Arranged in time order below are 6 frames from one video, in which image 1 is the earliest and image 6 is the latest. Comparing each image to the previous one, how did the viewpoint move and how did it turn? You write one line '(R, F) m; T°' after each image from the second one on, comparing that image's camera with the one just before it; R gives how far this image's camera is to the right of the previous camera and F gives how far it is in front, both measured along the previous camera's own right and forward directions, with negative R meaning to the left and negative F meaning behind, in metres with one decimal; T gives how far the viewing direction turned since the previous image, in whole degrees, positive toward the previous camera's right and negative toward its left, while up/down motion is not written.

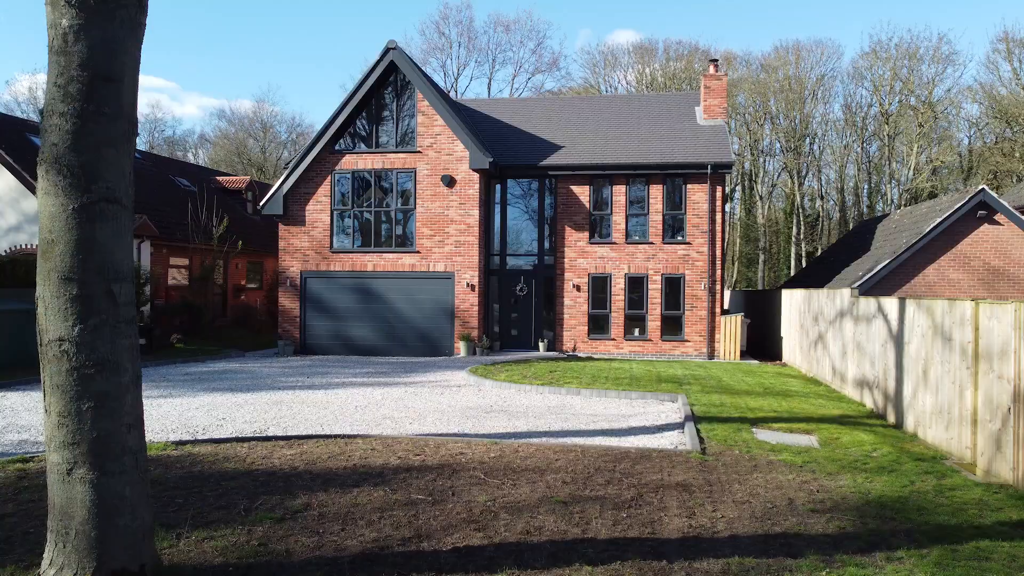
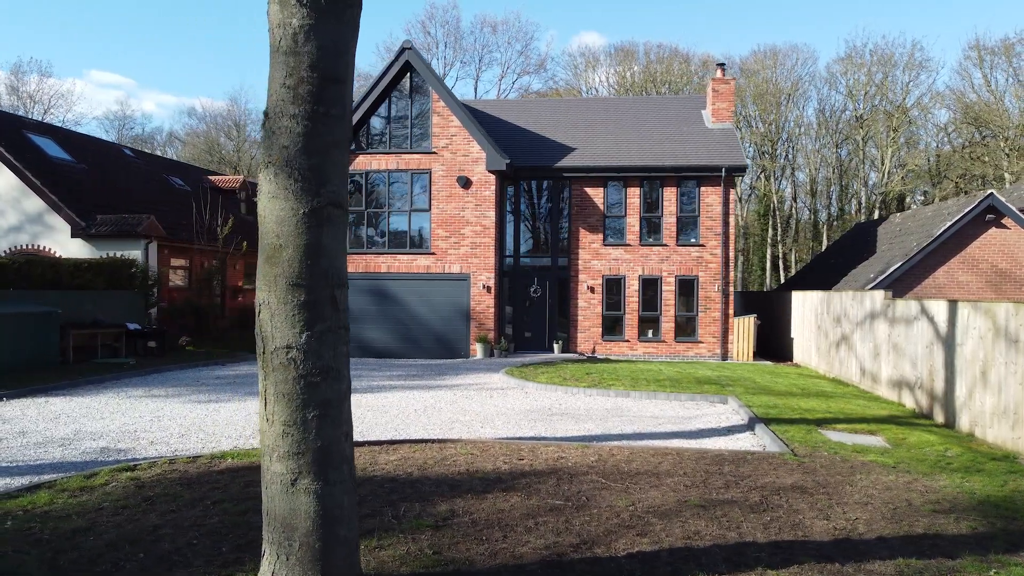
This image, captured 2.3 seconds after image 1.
(-1.2, 0.0) m; +2°
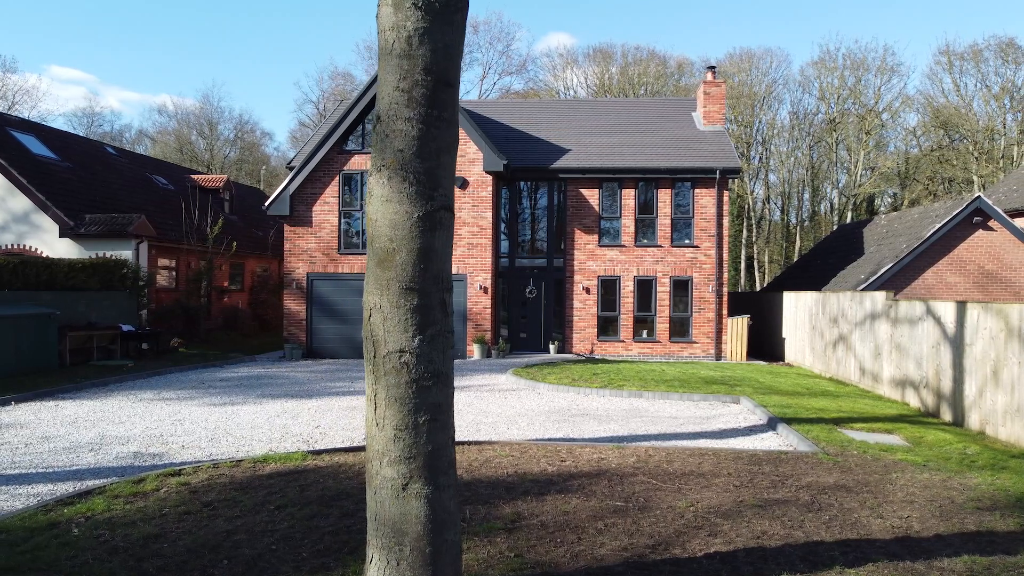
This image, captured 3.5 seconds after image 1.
(-0.7, 0.0) m; +2°
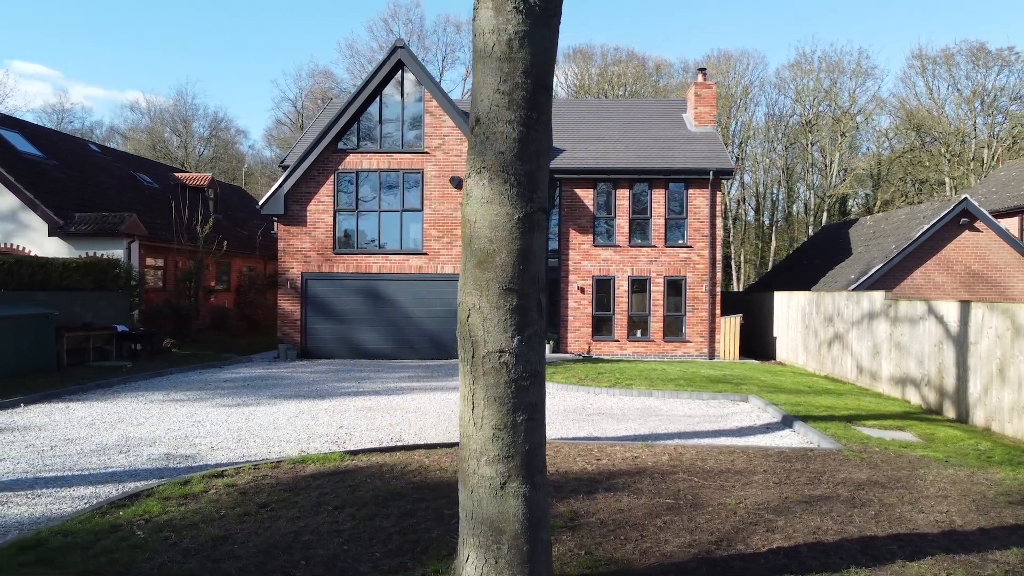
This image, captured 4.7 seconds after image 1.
(-0.6, 0.0) m; +2°
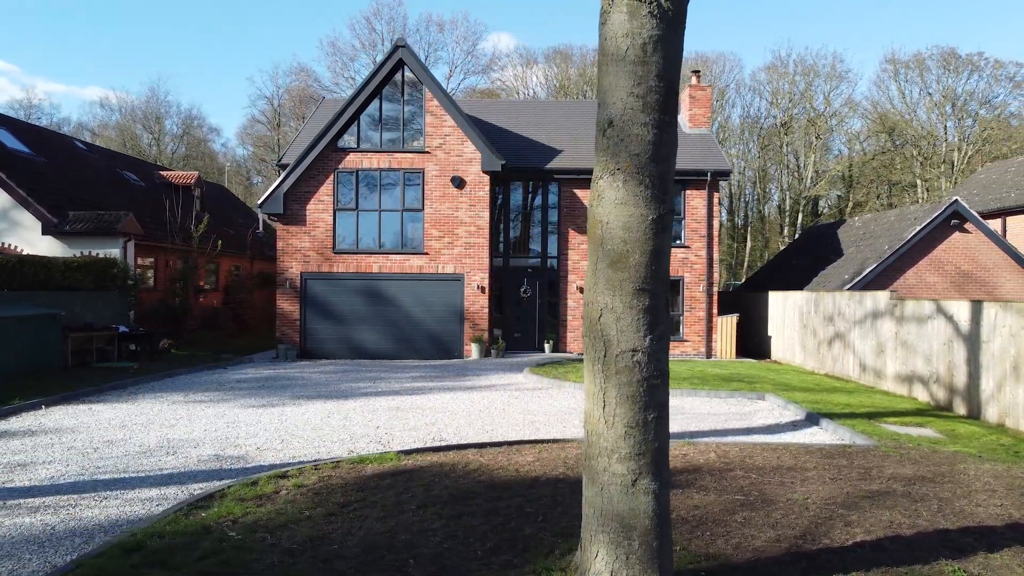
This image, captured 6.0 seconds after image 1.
(-0.8, 0.0) m; +2°
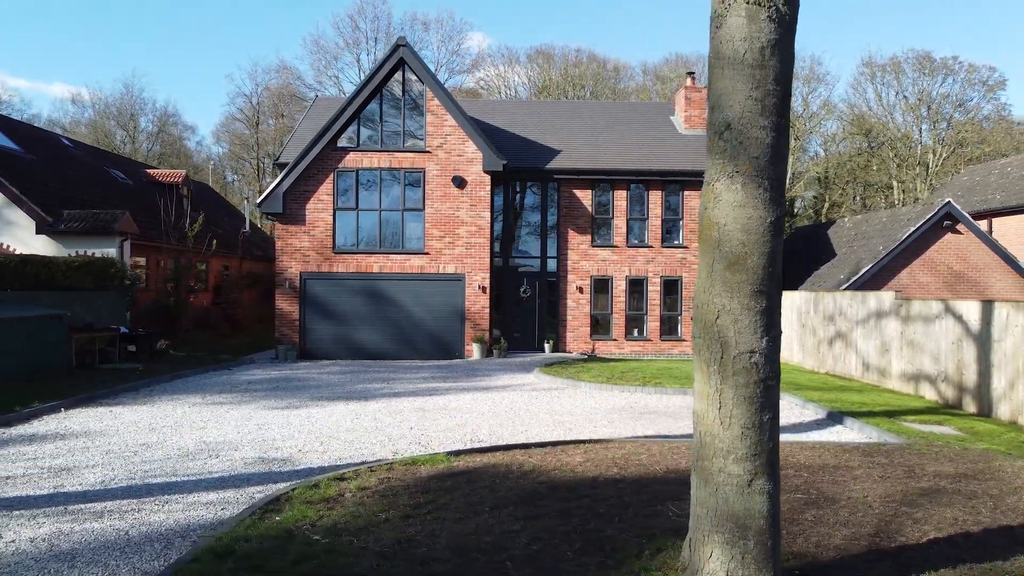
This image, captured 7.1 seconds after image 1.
(-0.7, 0.0) m; +2°
